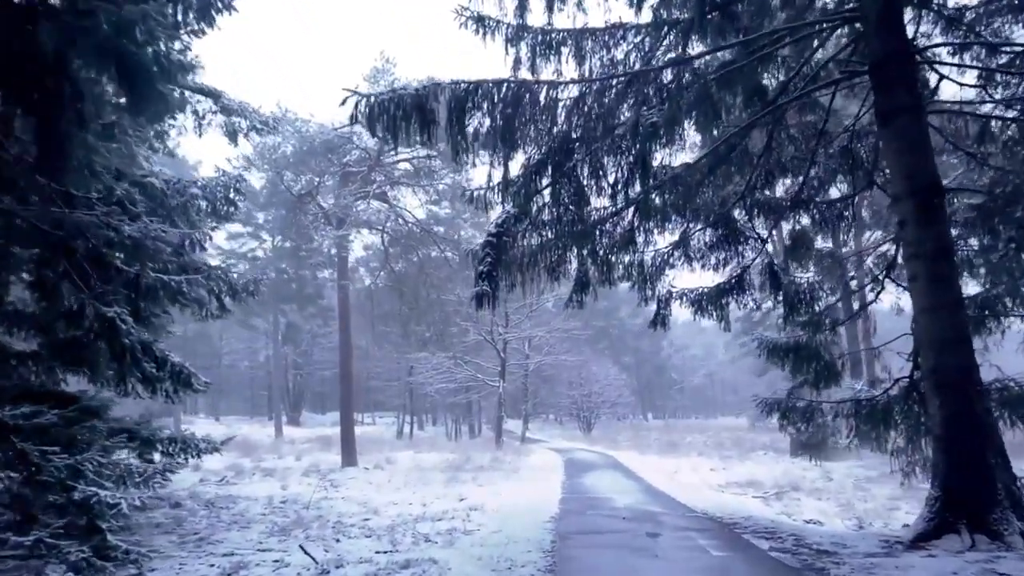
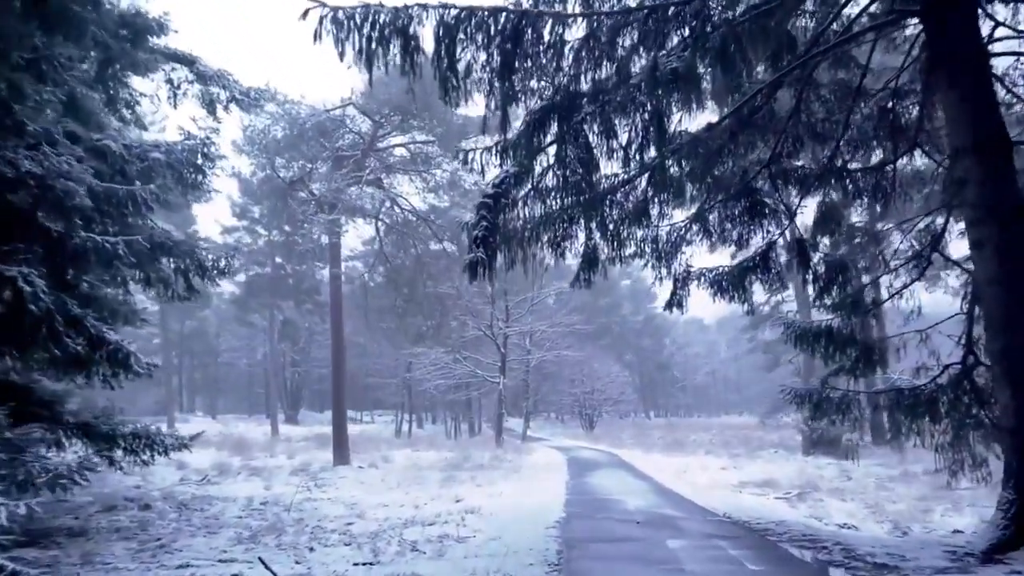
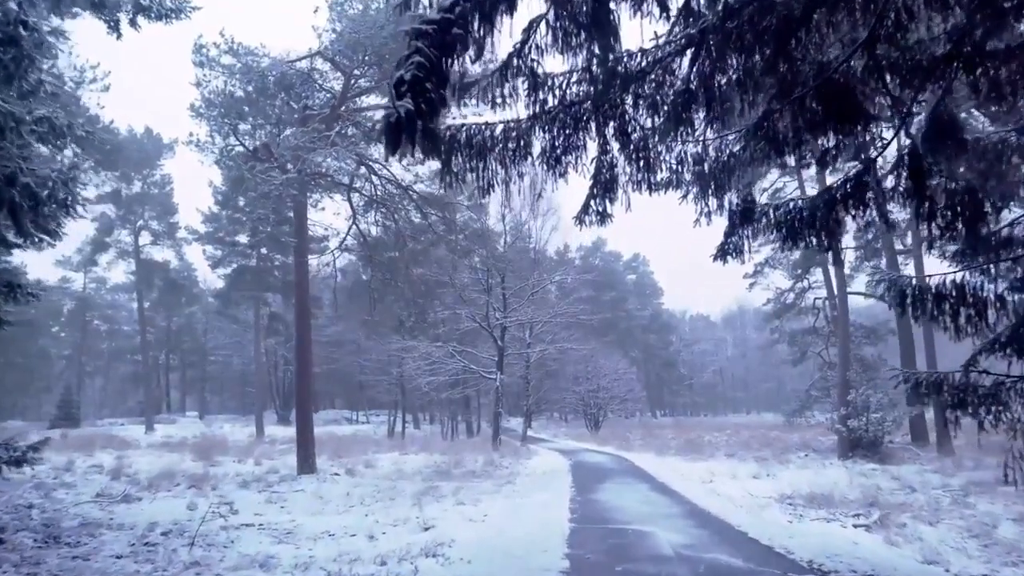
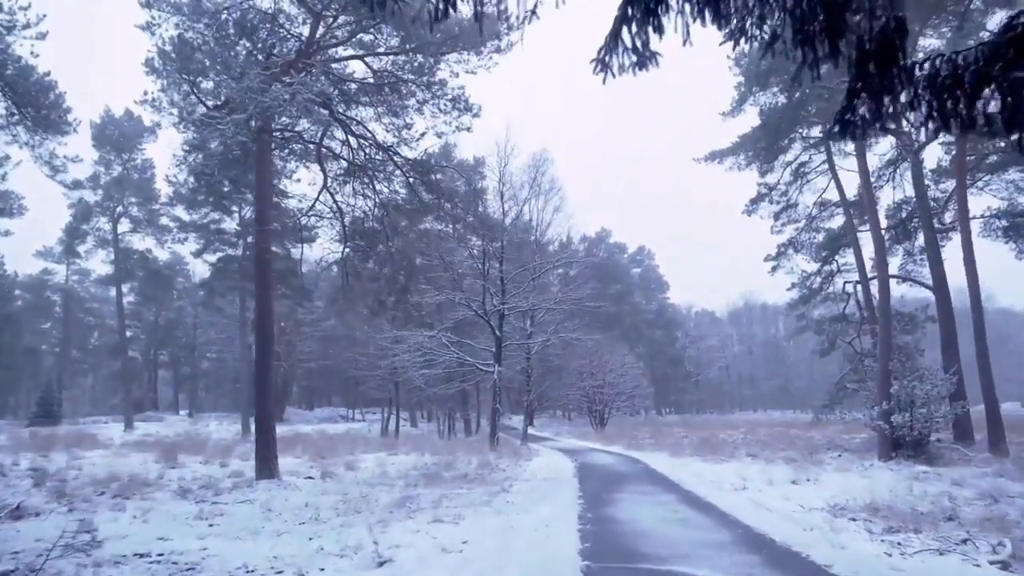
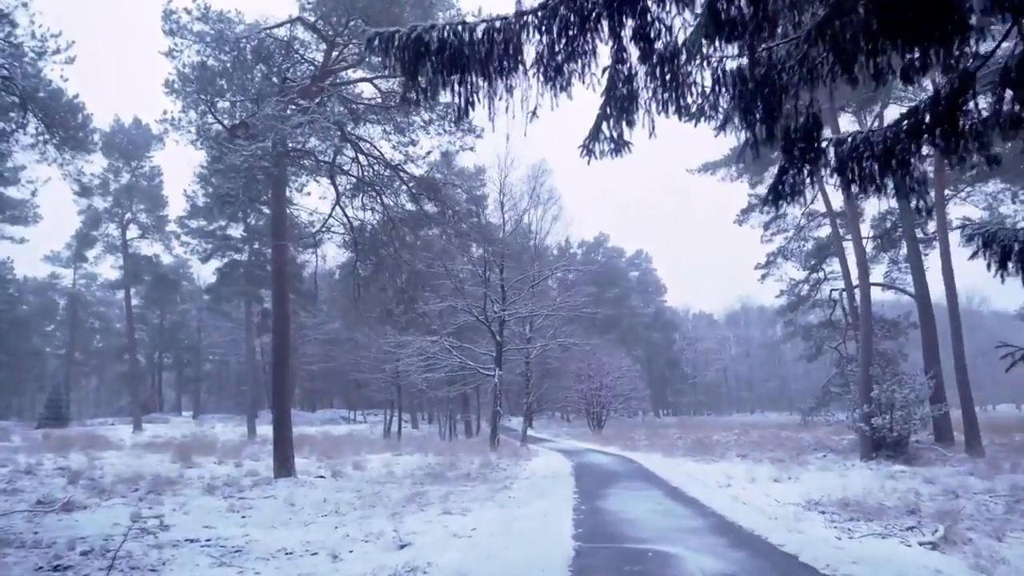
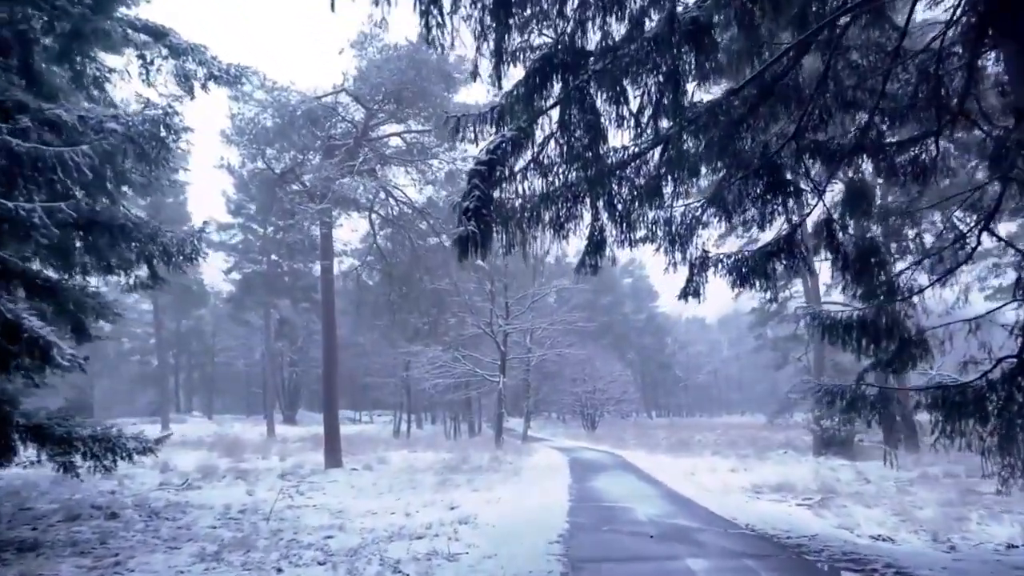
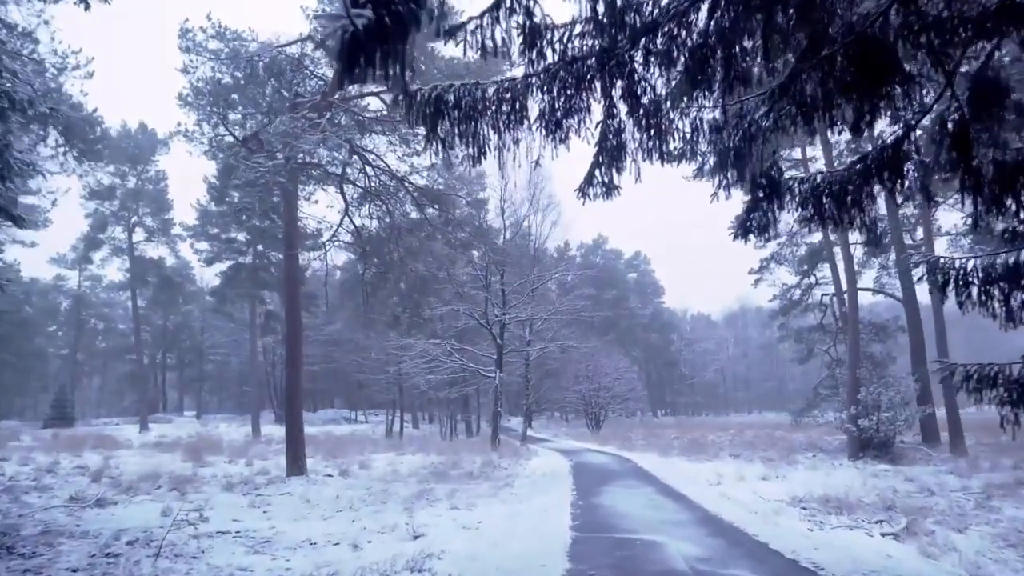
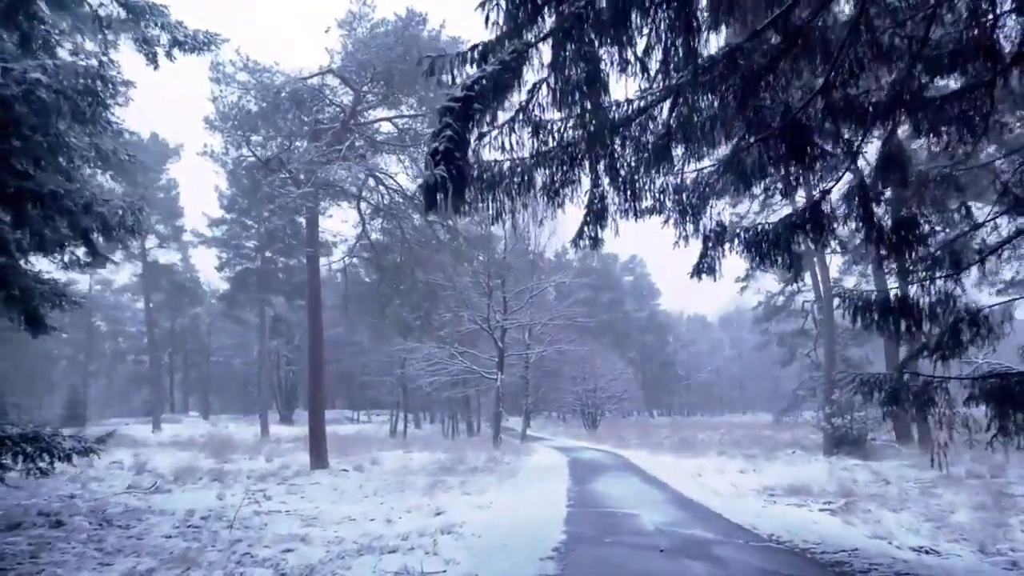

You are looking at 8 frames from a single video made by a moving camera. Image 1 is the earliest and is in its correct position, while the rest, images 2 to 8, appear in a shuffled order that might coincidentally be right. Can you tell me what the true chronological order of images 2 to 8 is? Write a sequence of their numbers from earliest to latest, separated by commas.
2, 6, 8, 3, 7, 5, 4
